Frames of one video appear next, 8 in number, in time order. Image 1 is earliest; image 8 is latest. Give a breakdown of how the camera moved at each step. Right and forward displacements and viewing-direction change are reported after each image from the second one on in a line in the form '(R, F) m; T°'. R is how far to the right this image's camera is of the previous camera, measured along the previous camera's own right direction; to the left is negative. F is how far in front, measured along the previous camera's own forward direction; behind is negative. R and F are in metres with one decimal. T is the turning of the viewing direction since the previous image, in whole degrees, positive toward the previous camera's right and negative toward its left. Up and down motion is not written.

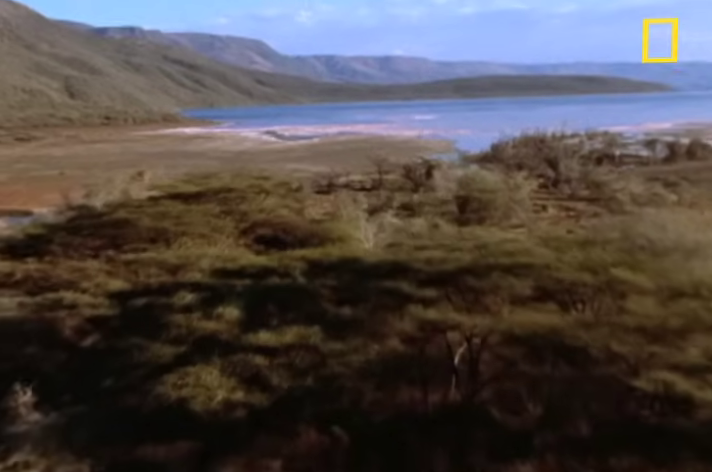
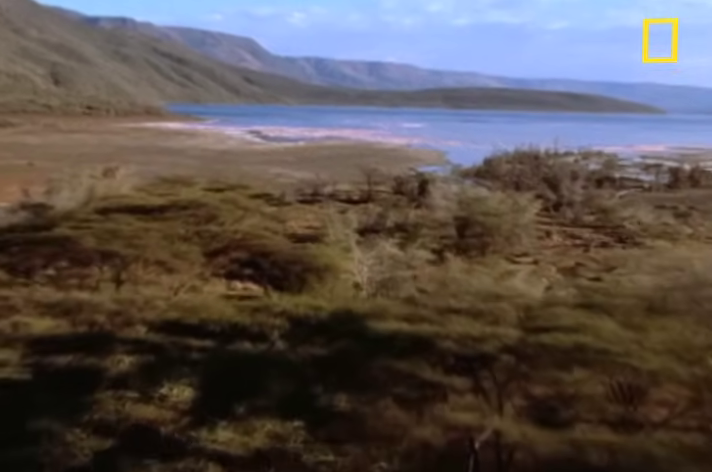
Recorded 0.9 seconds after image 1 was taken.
(-0.2, +2.1) m; +1°
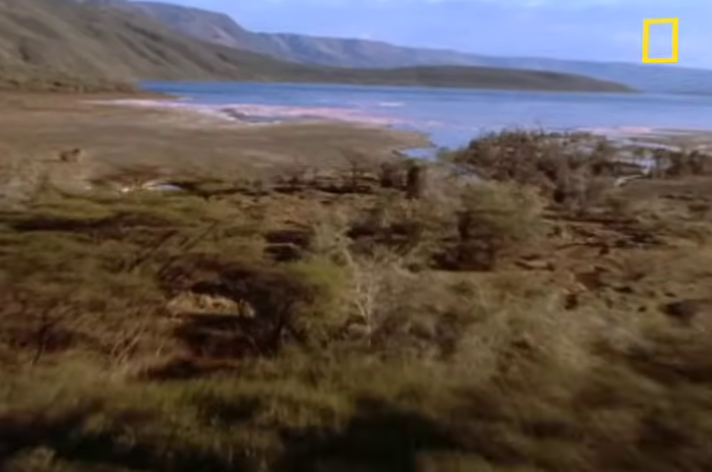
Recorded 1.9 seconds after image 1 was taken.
(-0.3, +2.4) m; +2°
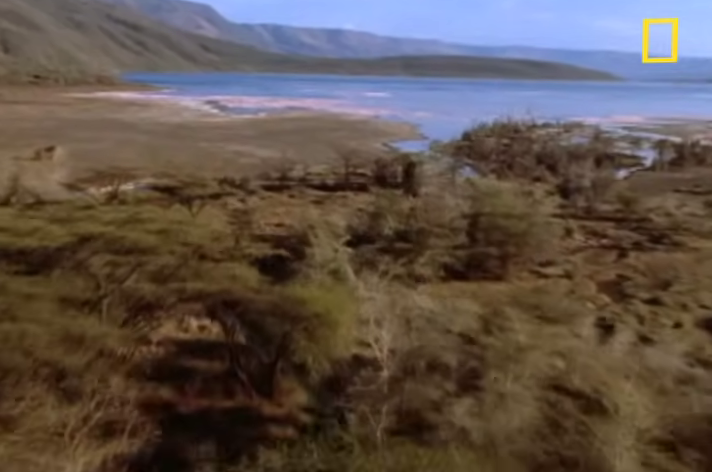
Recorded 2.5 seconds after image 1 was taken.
(-0.2, +1.4) m; +1°
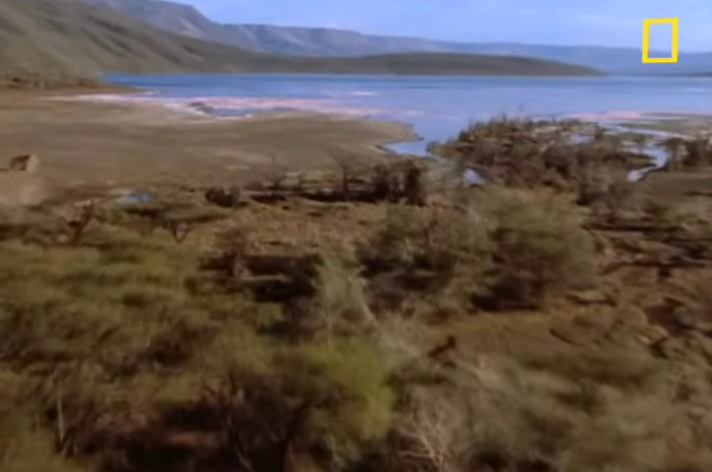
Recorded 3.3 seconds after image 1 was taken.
(-0.4, +1.9) m; +1°
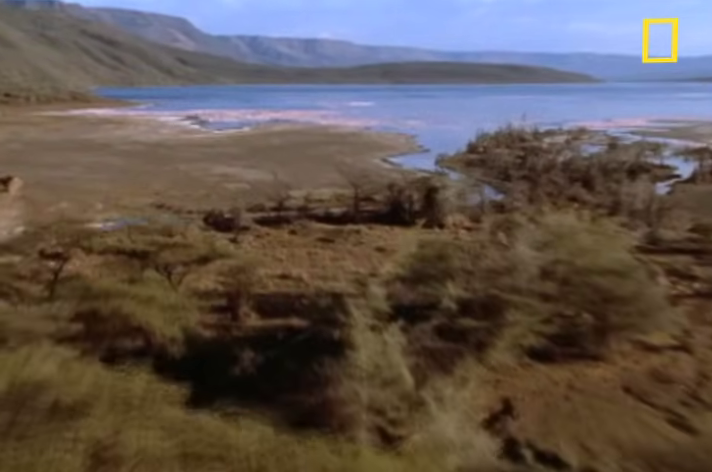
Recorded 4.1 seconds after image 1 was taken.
(-0.4, +1.9) m; 0°
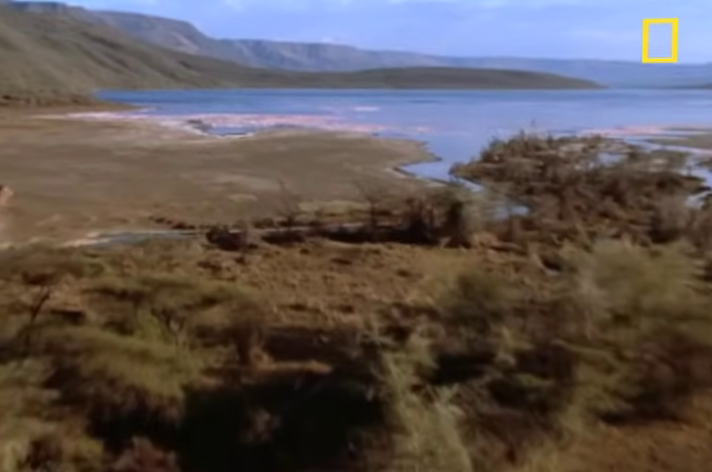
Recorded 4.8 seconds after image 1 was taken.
(-0.4, +1.6) m; 0°
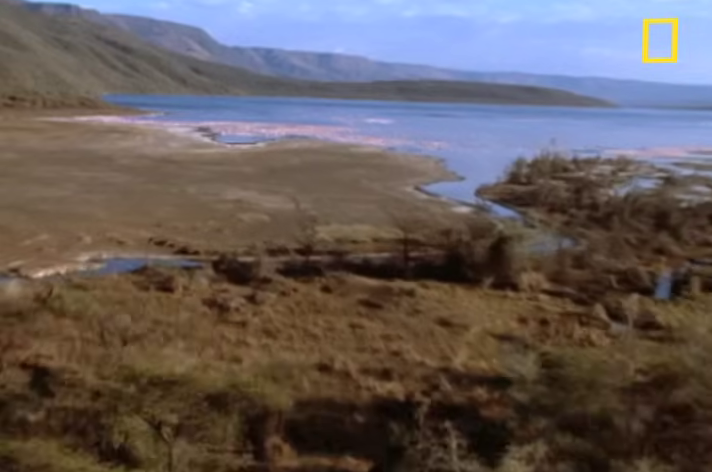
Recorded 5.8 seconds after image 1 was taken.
(-0.5, +2.3) m; 0°
